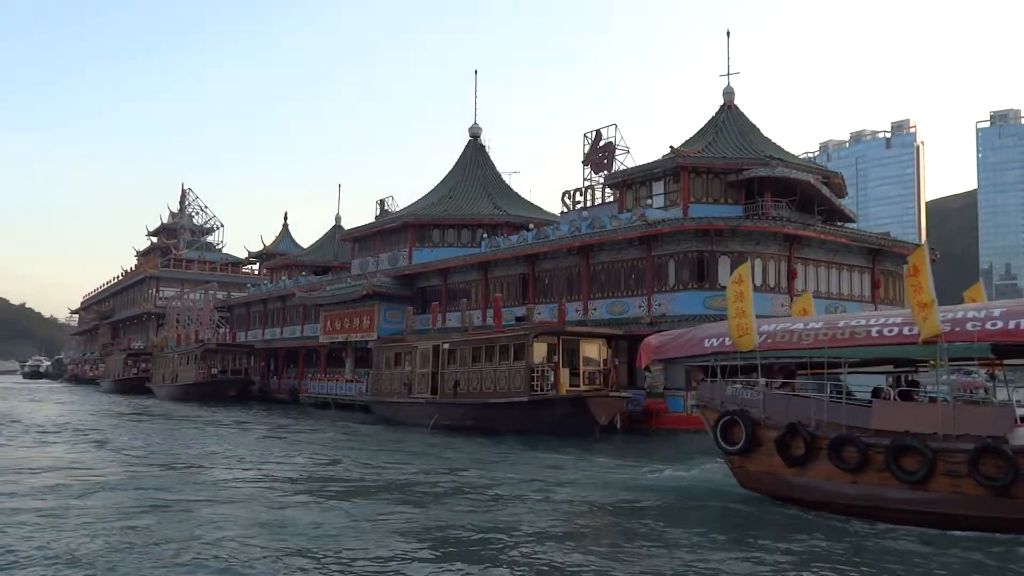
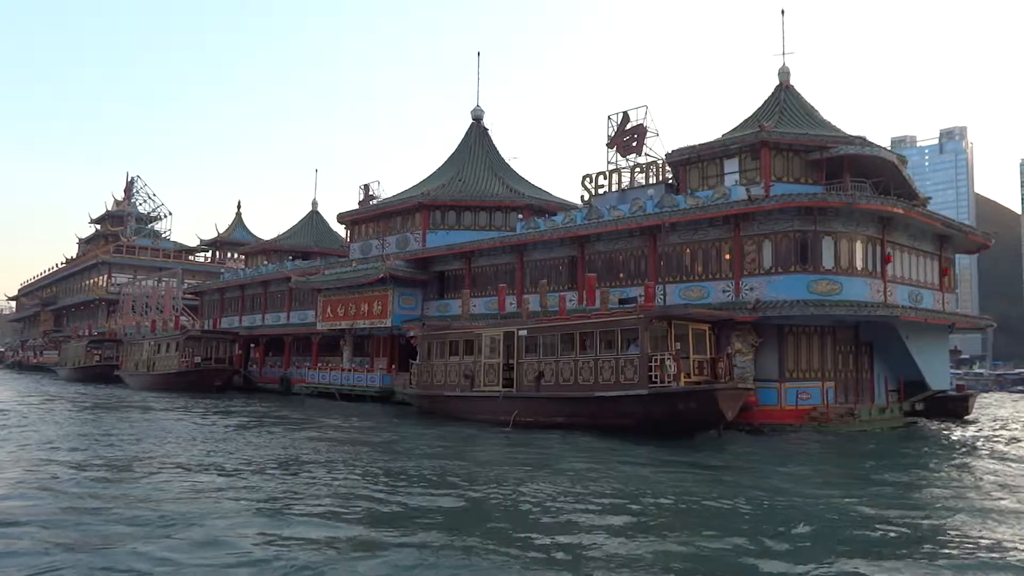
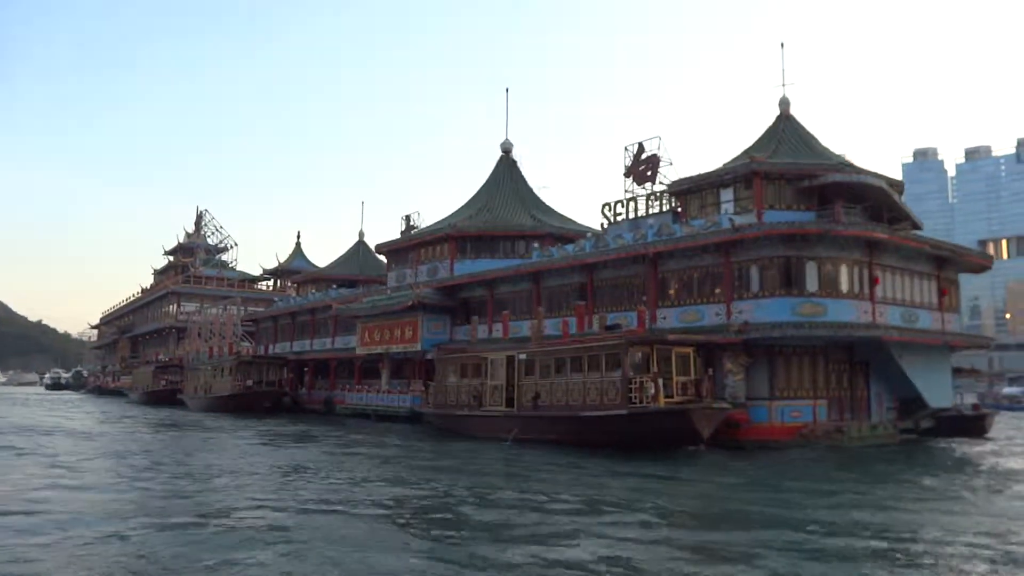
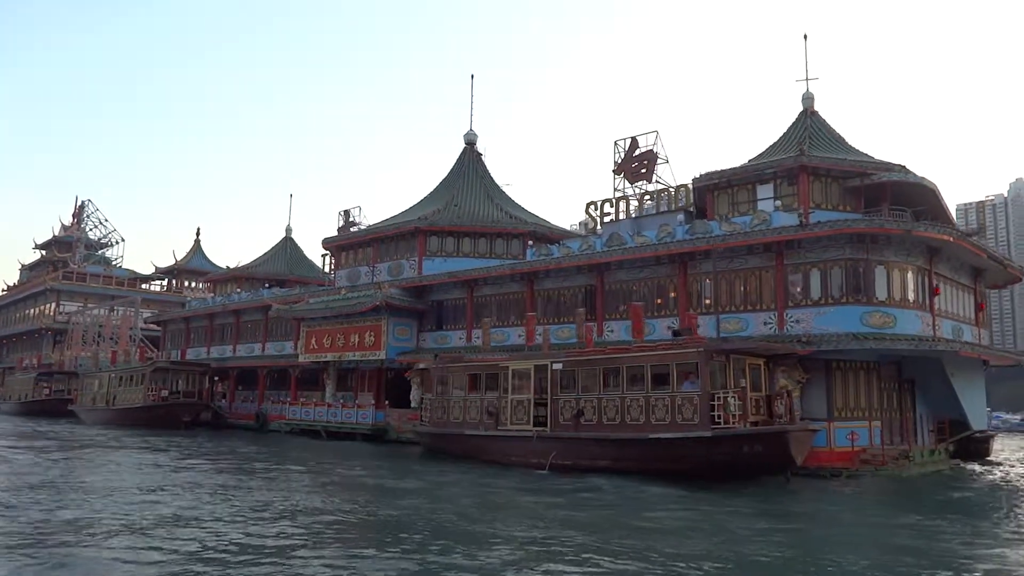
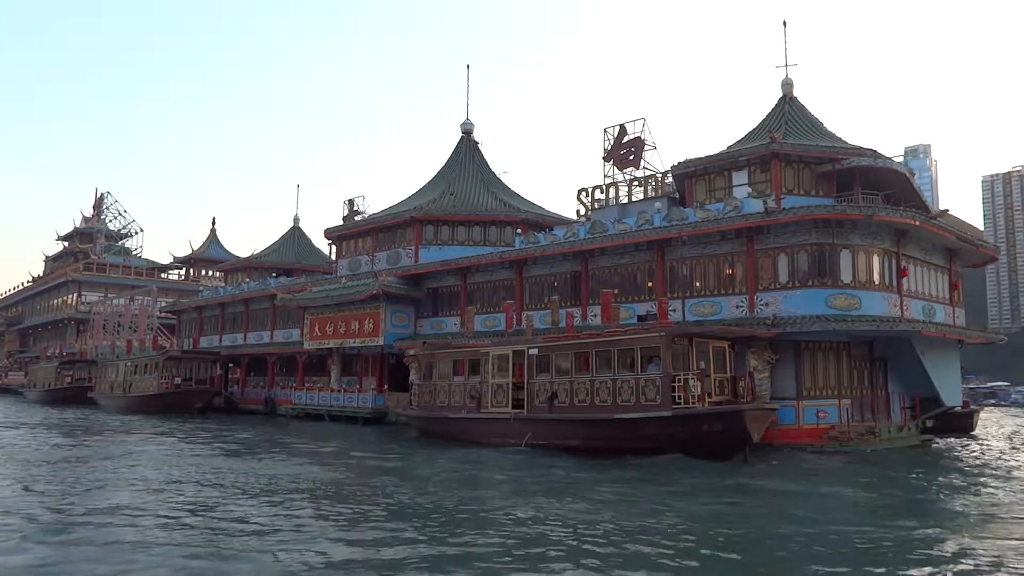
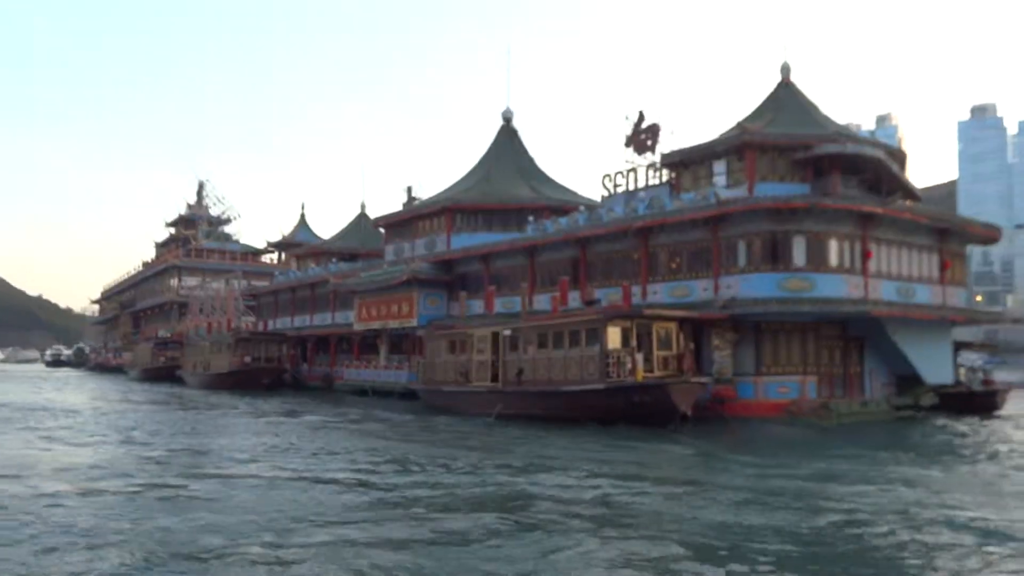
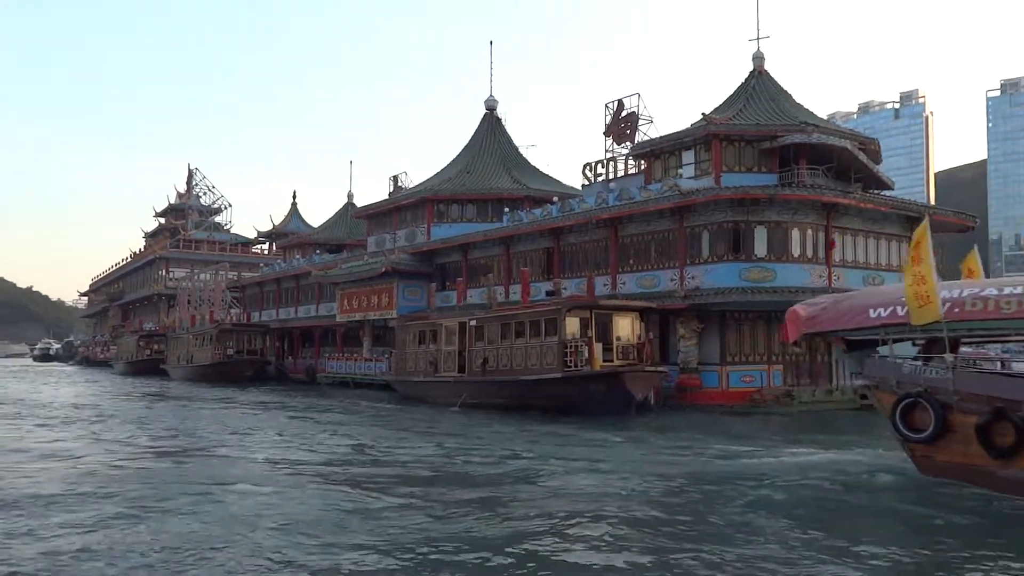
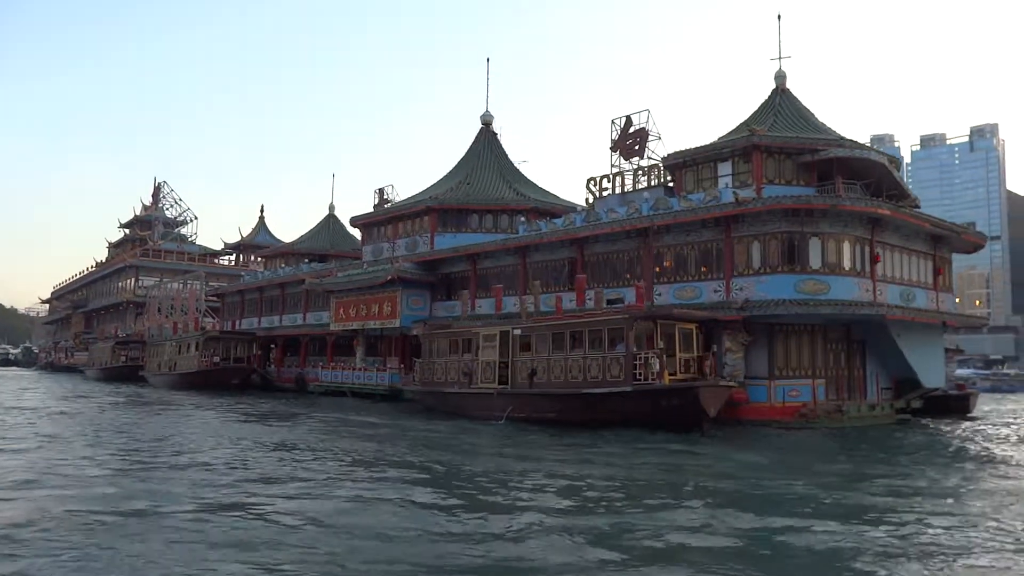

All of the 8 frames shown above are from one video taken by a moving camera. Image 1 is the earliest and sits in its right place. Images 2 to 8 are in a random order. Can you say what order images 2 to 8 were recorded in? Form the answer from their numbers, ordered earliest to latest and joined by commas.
7, 6, 3, 8, 2, 5, 4
